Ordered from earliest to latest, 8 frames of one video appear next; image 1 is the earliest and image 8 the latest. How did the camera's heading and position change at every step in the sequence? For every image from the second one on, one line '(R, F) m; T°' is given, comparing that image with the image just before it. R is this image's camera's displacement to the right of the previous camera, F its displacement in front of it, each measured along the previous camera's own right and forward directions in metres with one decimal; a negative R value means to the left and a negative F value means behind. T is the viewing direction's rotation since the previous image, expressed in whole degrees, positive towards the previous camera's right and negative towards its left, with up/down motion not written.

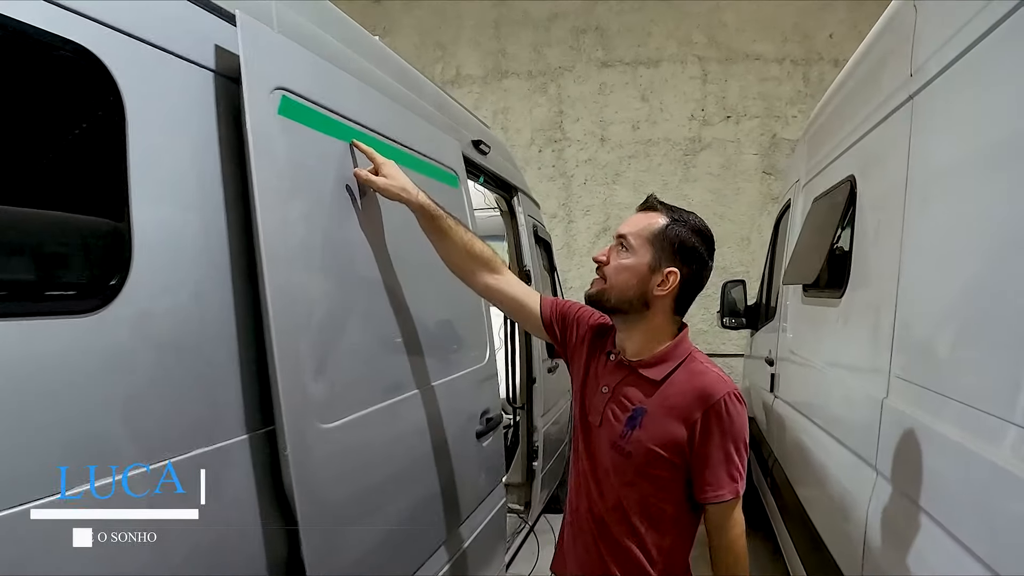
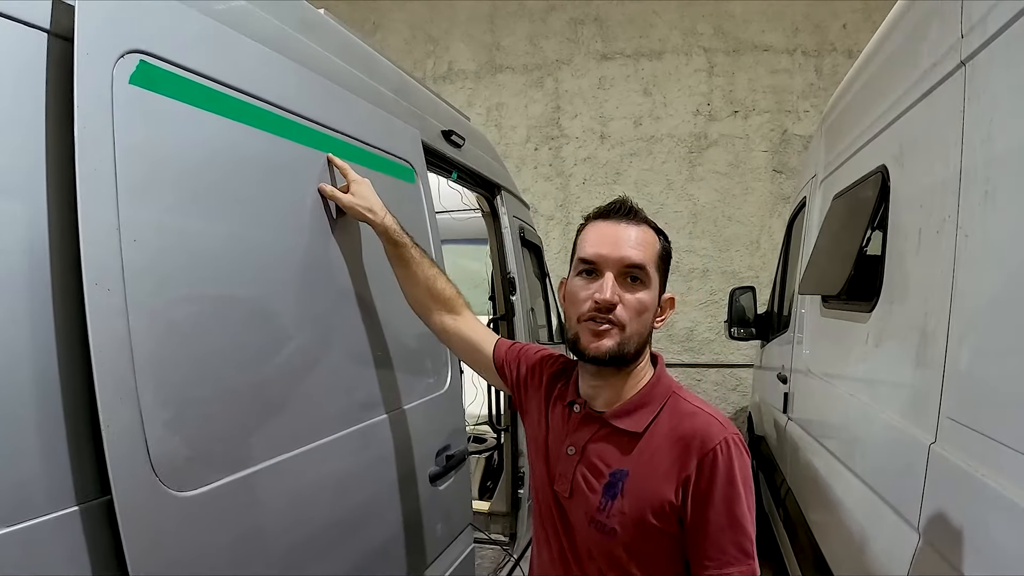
(+0.1, +0.3) m; -1°
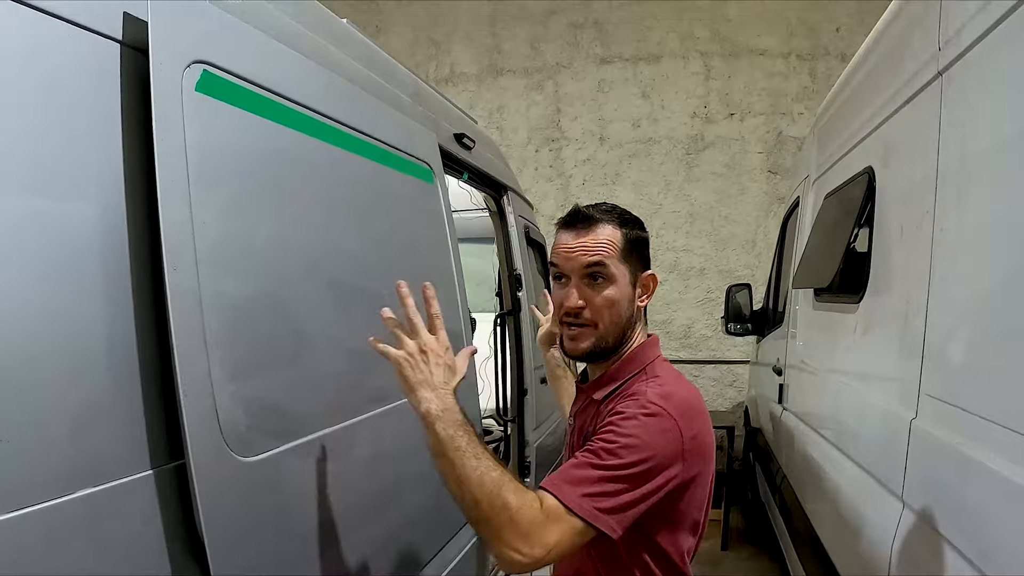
(0.0, -0.1) m; 0°
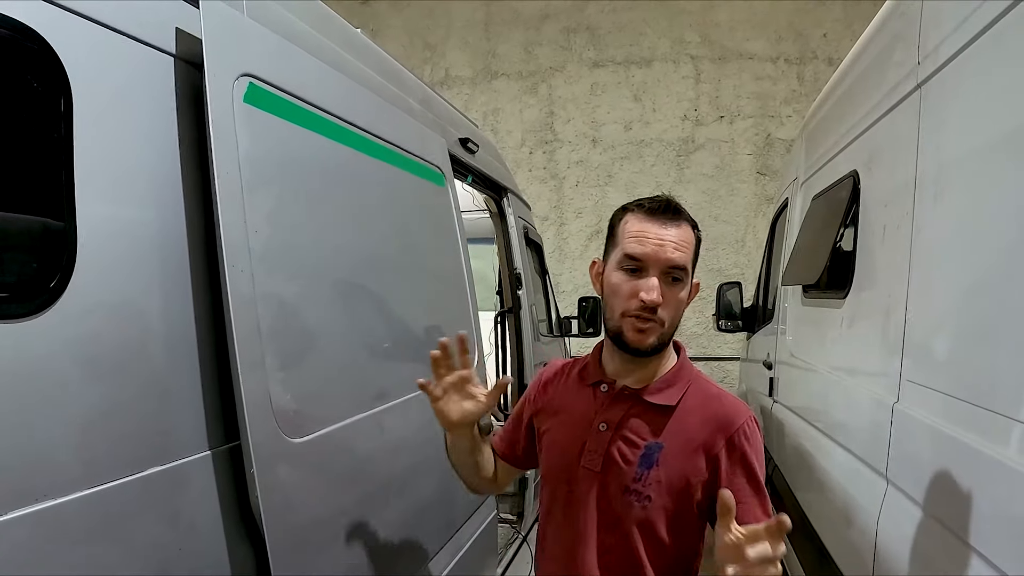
(-0.1, -0.1) m; +1°
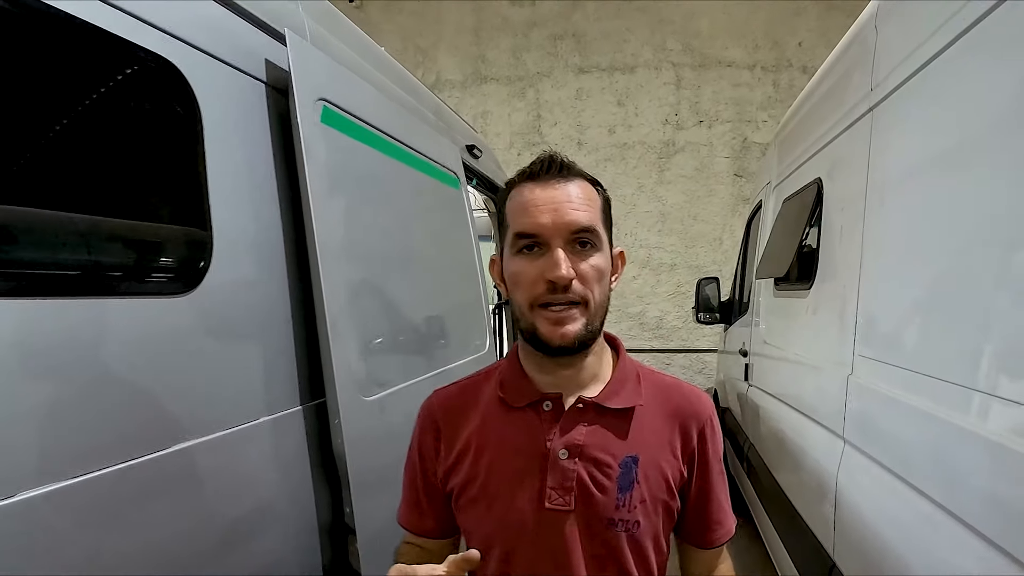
(-0.1, -0.3) m; +2°
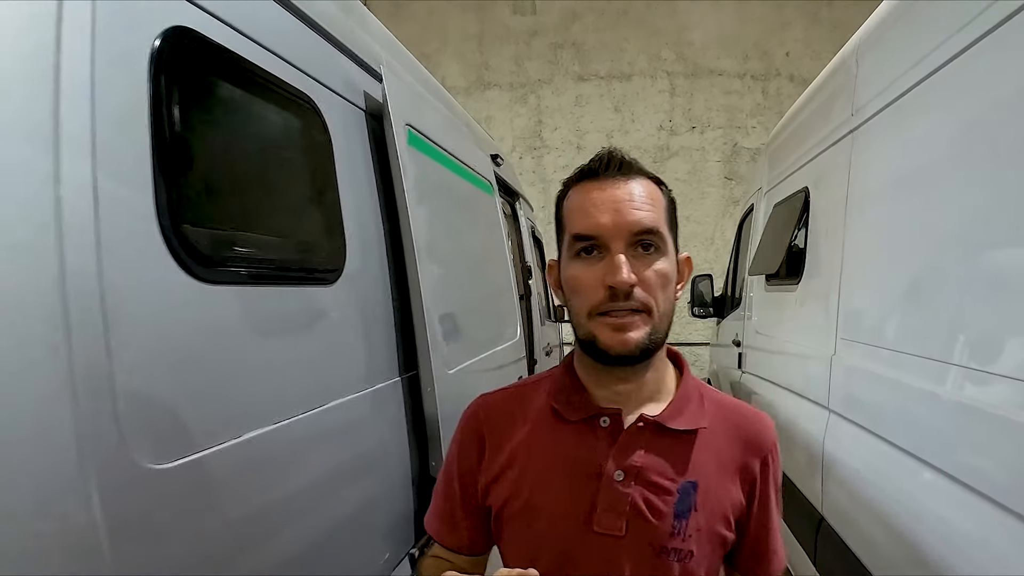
(-0.2, -0.3) m; +1°
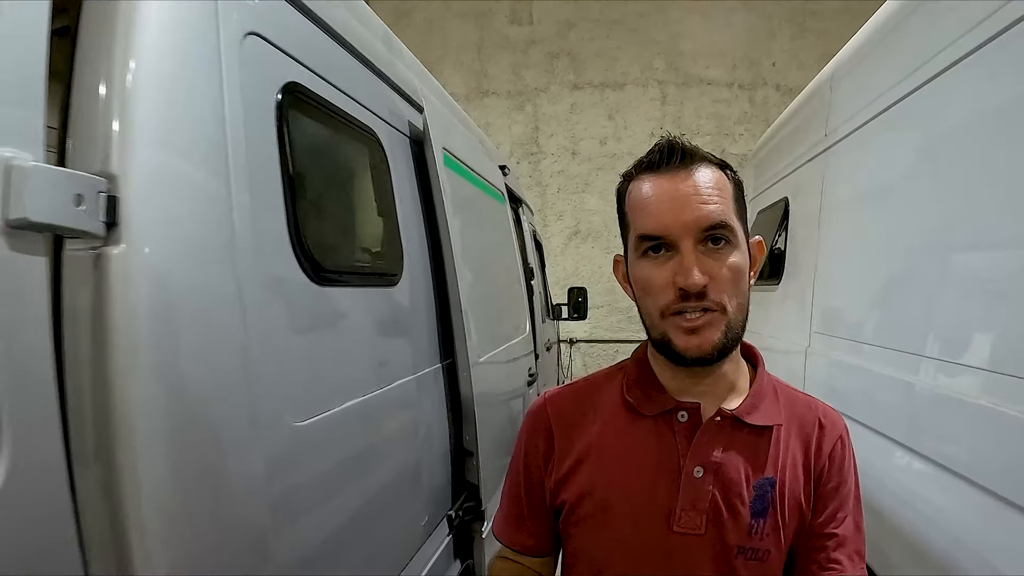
(-0.1, -0.3) m; +1°
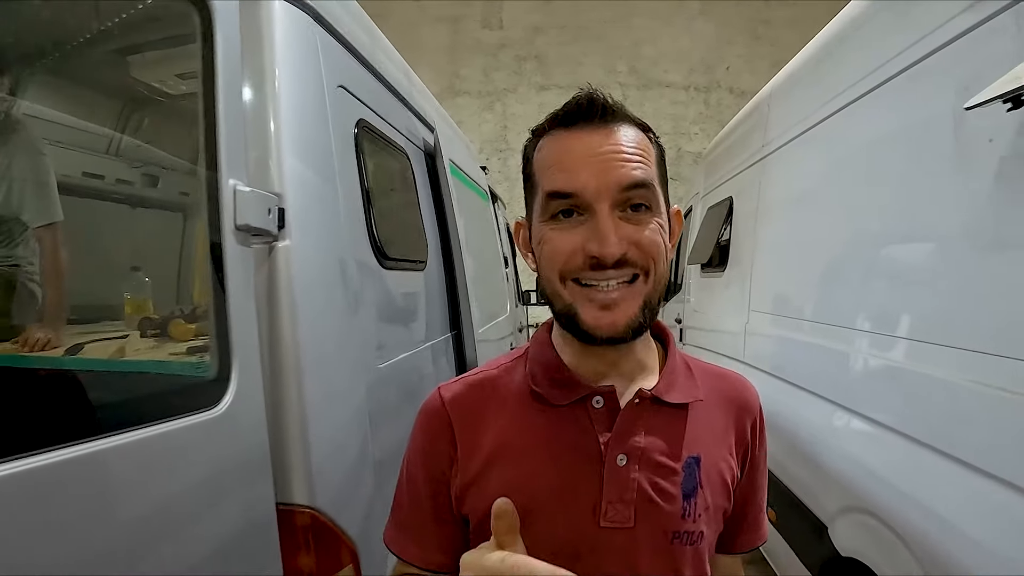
(-0.1, -0.5) m; +4°
